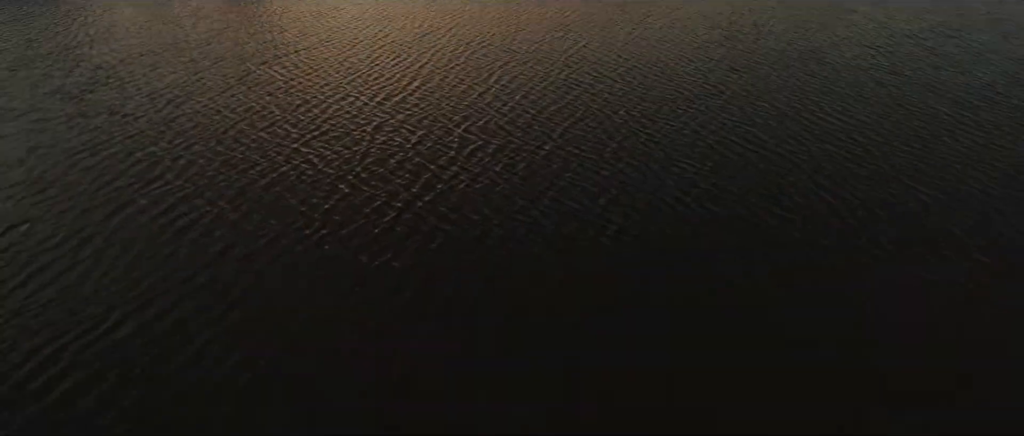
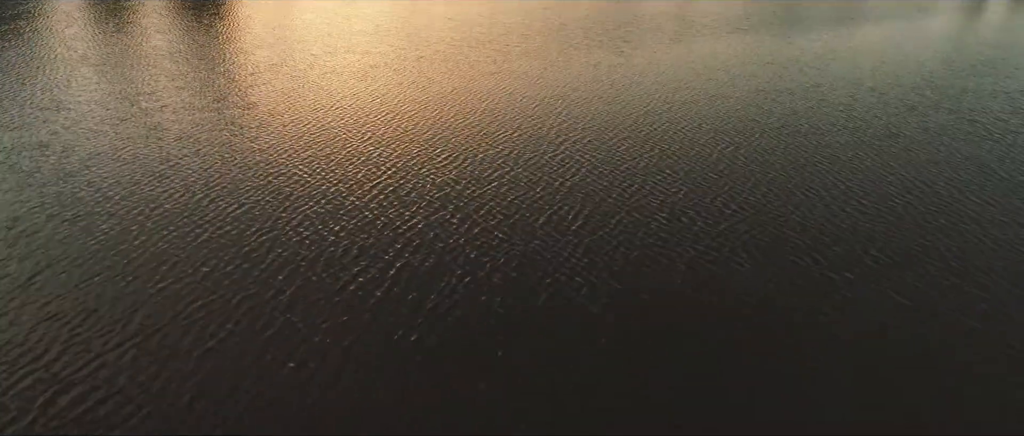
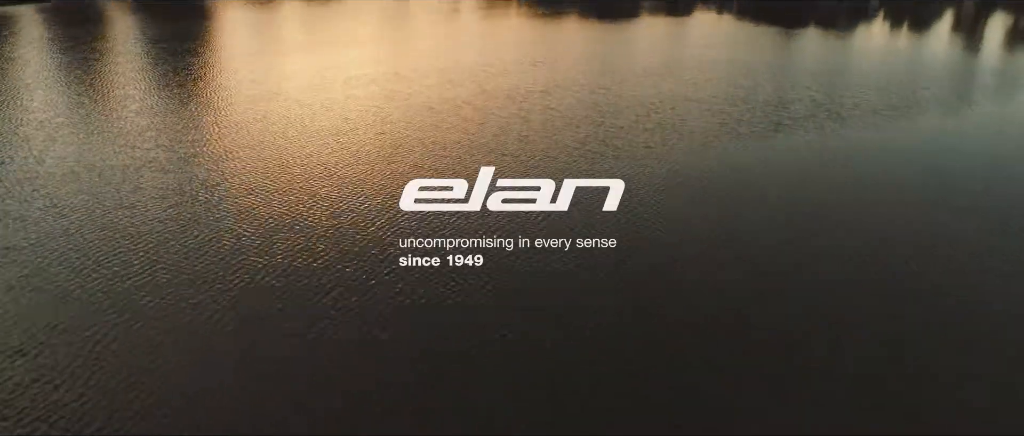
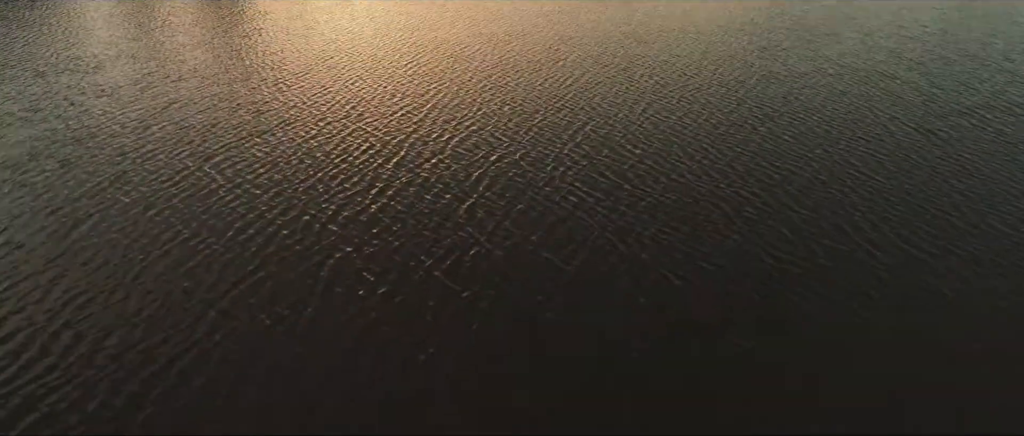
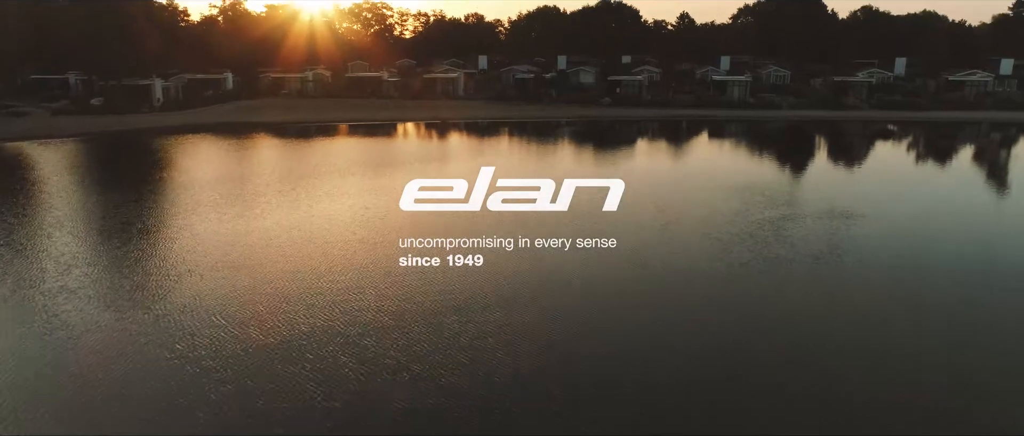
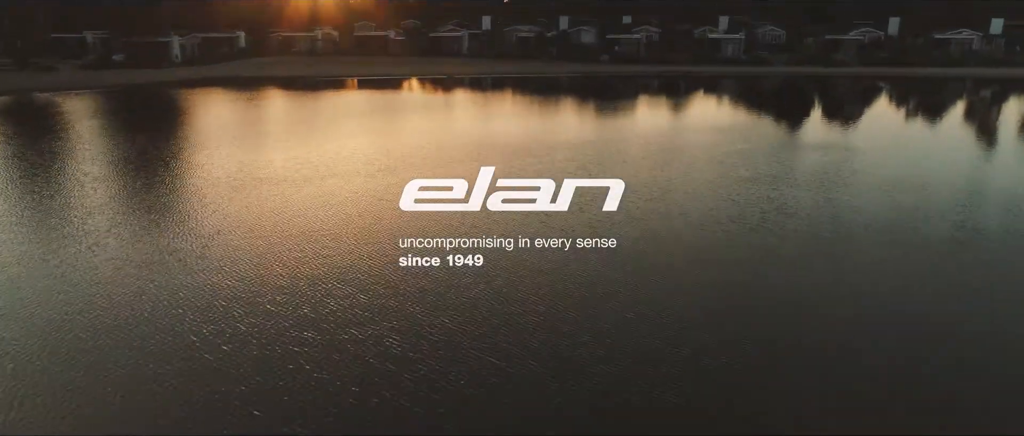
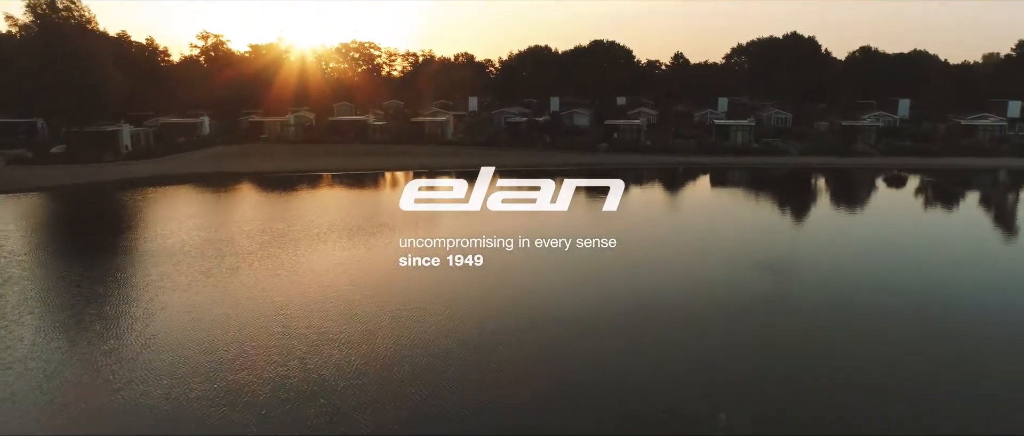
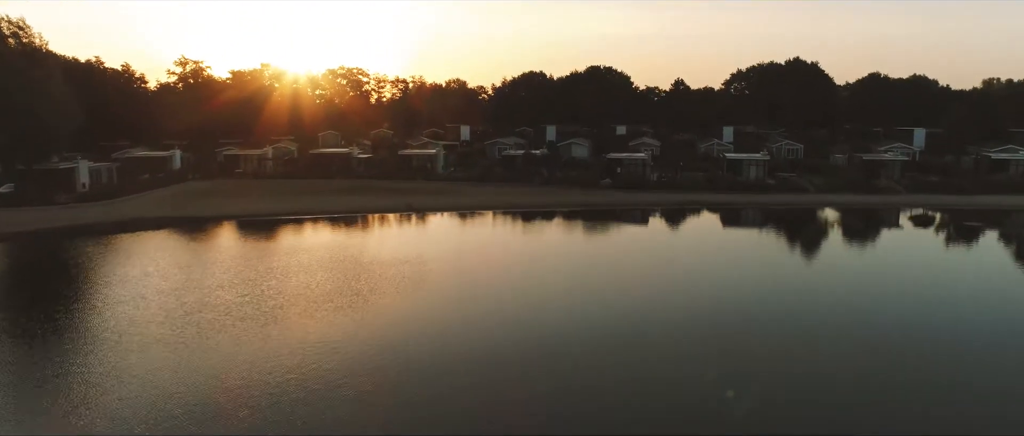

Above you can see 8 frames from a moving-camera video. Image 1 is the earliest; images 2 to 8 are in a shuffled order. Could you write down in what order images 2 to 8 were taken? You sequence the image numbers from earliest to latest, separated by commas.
4, 2, 3, 6, 5, 7, 8
